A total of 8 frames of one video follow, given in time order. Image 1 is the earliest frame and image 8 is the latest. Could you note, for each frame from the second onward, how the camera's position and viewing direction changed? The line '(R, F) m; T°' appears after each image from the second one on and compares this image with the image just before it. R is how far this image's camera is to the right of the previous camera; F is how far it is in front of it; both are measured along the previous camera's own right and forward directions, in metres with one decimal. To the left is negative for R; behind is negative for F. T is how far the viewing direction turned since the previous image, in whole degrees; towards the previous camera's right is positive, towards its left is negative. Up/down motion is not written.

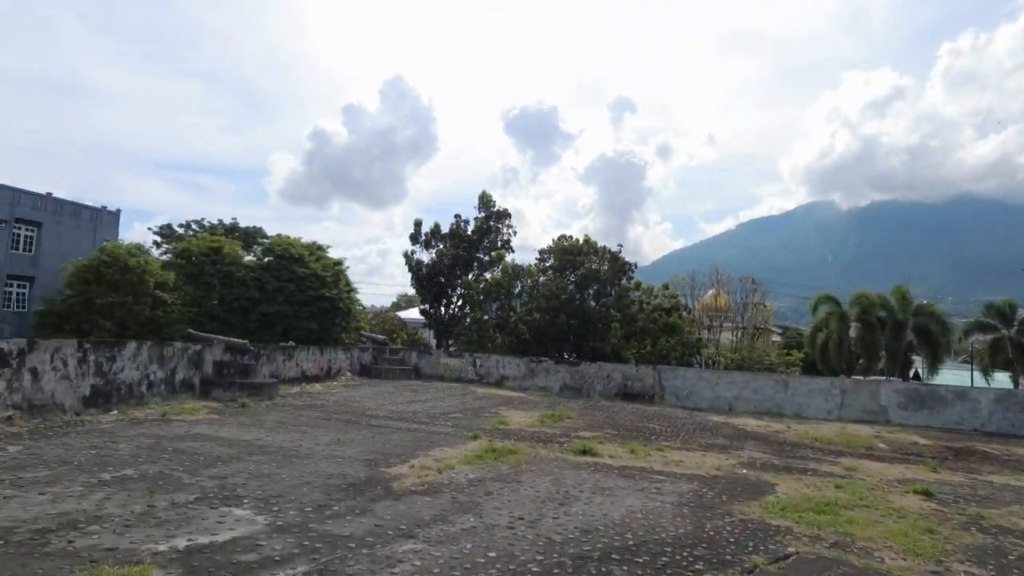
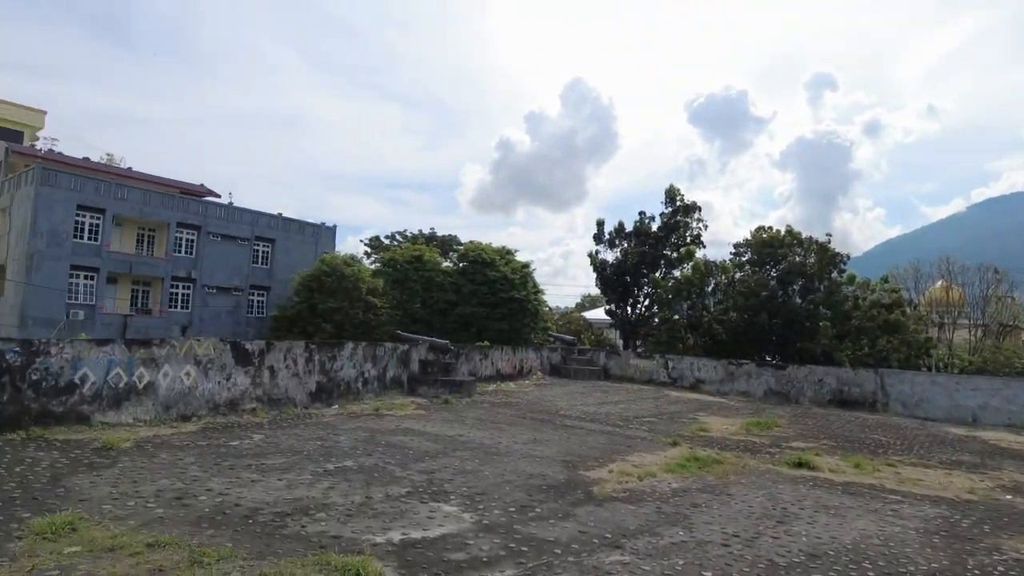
(-0.1, +0.2) m; -16°
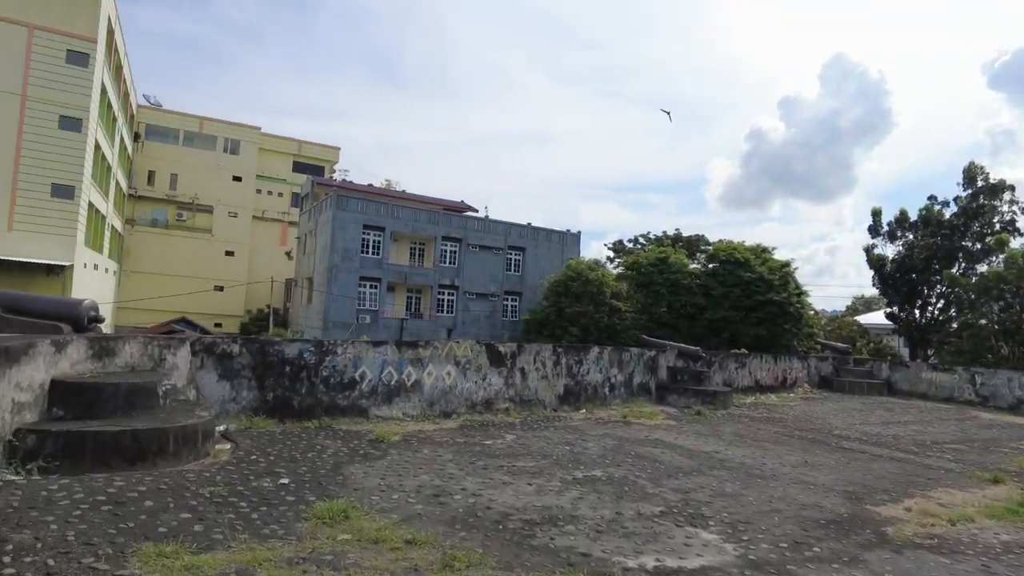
(-0.1, +0.3) m; -21°
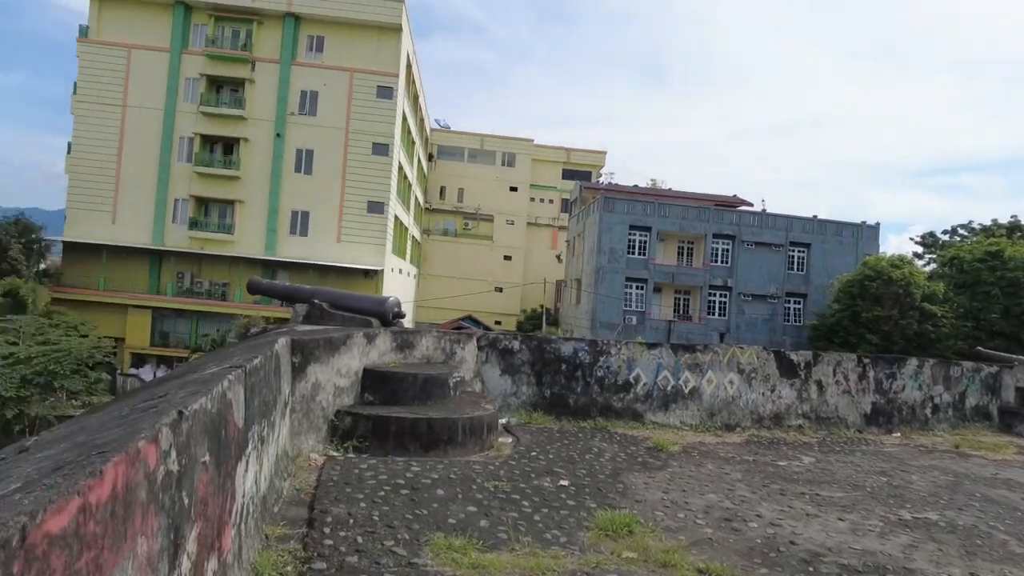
(-0.1, +0.3) m; -23°
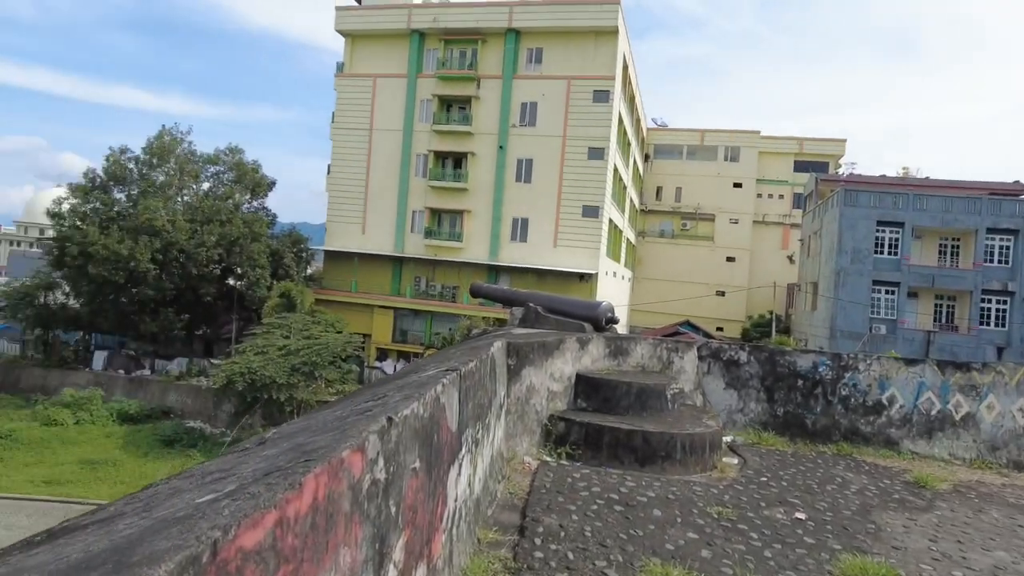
(0.0, +0.2) m; -19°
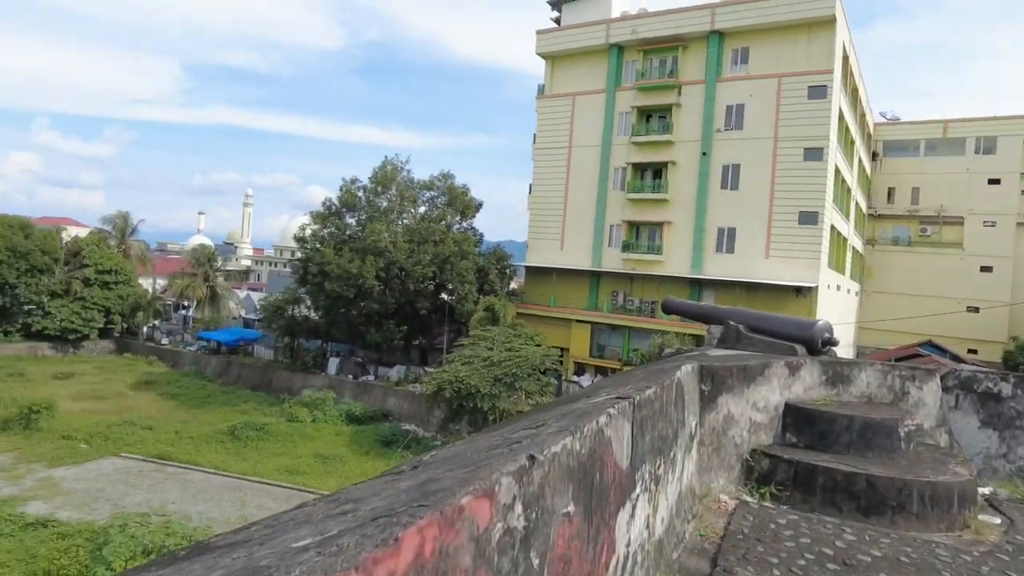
(+0.1, +0.2) m; -17°
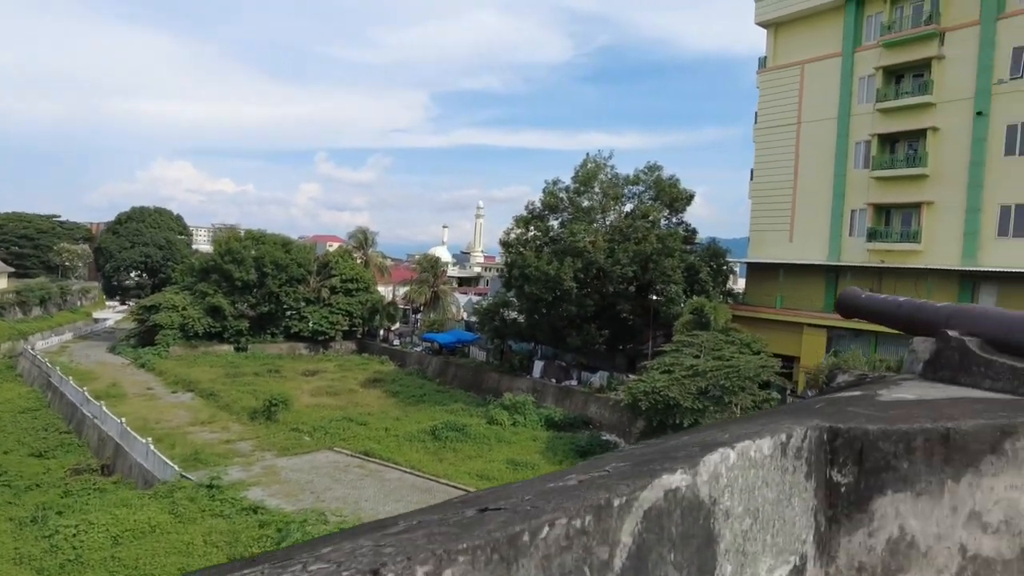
(+0.7, +1.4) m; -20°
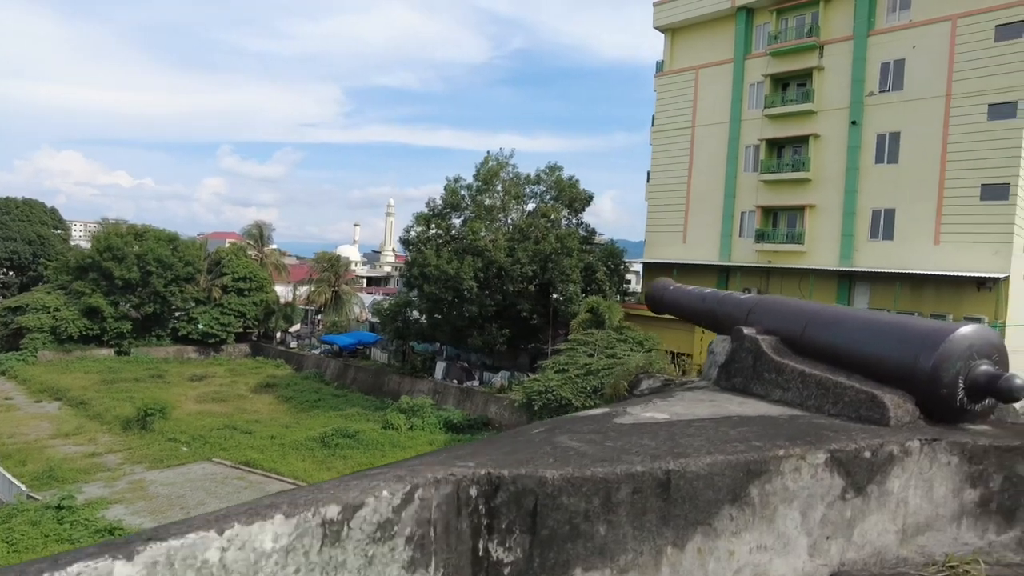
(+0.5, +0.4) m; +7°
